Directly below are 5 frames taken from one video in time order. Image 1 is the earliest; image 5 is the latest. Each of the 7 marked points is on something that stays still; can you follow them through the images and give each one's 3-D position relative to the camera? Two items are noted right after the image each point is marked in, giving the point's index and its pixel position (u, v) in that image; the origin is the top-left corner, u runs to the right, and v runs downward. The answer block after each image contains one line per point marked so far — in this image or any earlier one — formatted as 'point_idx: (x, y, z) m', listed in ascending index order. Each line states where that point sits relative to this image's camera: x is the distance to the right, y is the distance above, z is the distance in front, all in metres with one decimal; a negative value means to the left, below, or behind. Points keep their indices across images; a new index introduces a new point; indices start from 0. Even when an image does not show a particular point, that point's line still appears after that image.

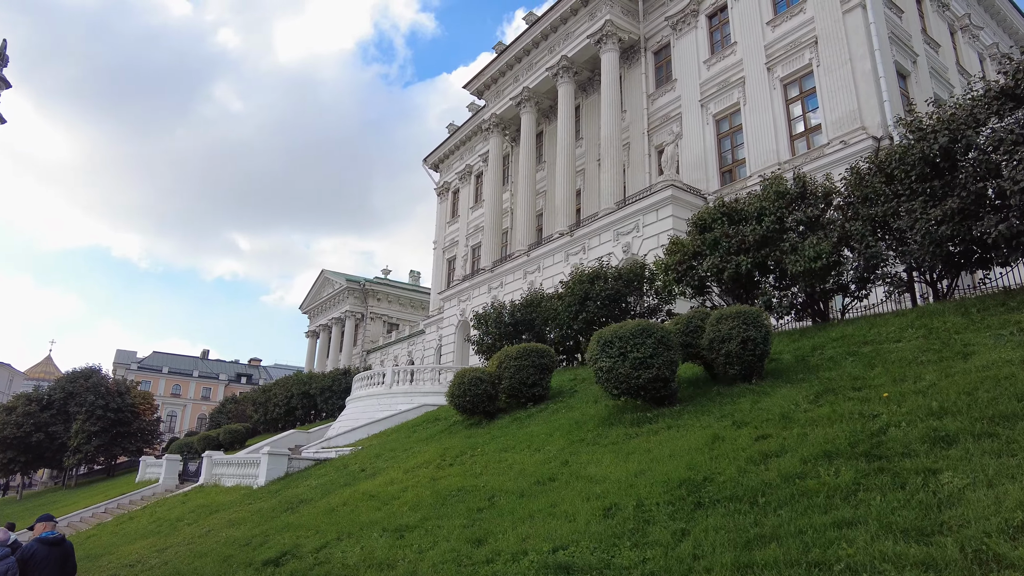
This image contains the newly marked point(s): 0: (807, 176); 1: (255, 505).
0: (+6.4, +2.4, +14.2) m
1: (-5.1, -4.4, +13.2) m
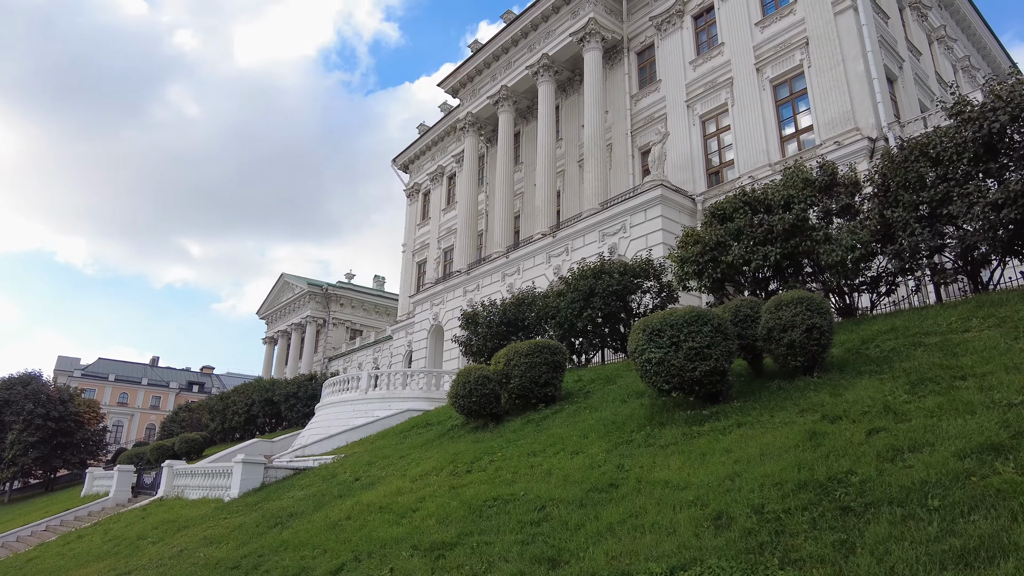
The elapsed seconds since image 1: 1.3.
0: (+6.6, +2.5, +13.5) m
1: (-4.9, -4.1, +11.6) m
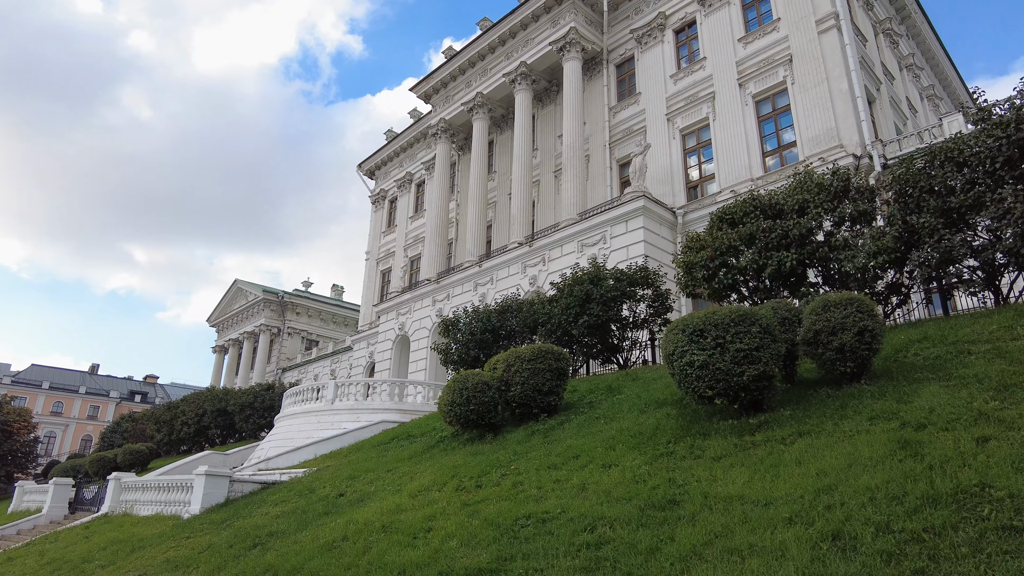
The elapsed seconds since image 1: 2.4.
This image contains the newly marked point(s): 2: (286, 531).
0: (+6.7, +2.3, +13.1) m
1: (-4.8, -3.9, +10.2) m
2: (-3.2, -3.4, +9.2) m
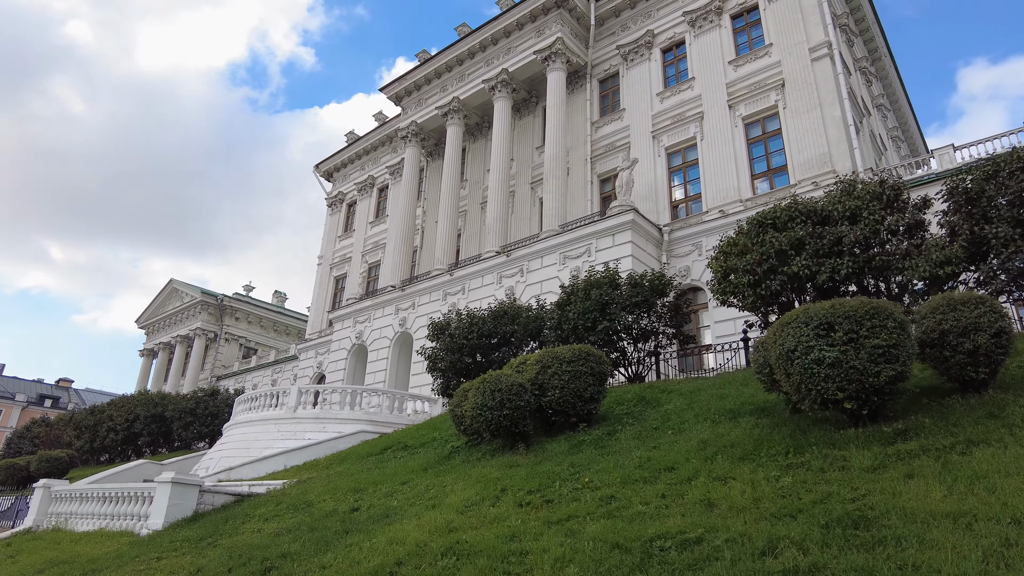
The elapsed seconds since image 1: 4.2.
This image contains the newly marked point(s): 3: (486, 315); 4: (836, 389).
0: (+7.3, +2.1, +12.5) m
1: (-4.2, -3.4, +8.2) m
2: (-2.4, -3.0, +7.5) m
3: (-0.7, -0.7, +17.7) m
4: (+3.3, -1.0, +6.8) m
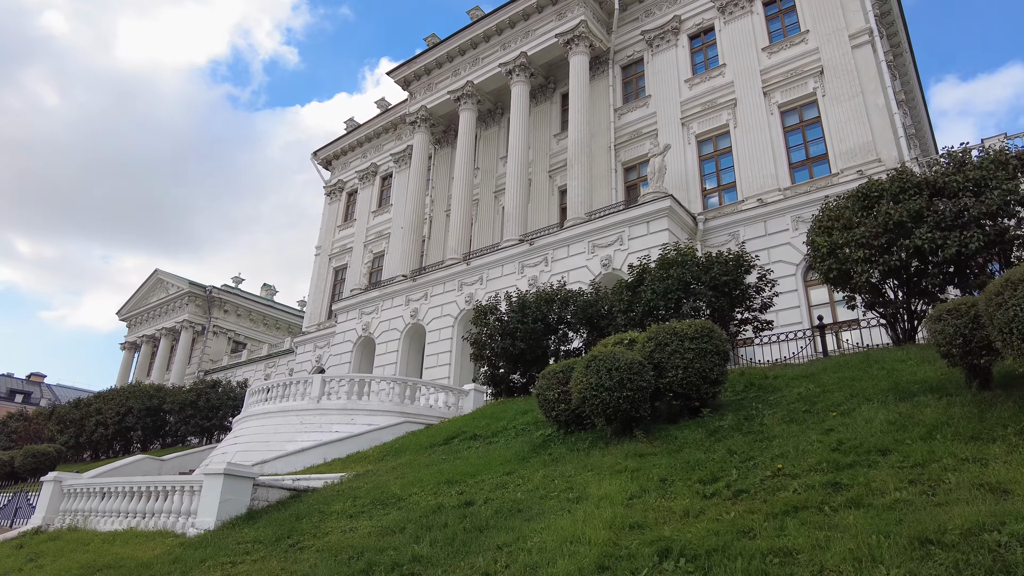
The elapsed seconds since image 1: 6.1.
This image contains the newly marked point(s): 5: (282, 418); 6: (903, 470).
0: (+8.9, +2.4, +11.5) m
1: (-2.5, -2.9, +6.7) m
2: (-0.7, -2.4, +6.1) m
3: (+0.6, -0.3, +16.3) m
4: (+5.1, -0.6, +5.6) m
5: (-6.4, -3.7, +18.5) m
6: (+3.3, -1.5, +5.6) m
